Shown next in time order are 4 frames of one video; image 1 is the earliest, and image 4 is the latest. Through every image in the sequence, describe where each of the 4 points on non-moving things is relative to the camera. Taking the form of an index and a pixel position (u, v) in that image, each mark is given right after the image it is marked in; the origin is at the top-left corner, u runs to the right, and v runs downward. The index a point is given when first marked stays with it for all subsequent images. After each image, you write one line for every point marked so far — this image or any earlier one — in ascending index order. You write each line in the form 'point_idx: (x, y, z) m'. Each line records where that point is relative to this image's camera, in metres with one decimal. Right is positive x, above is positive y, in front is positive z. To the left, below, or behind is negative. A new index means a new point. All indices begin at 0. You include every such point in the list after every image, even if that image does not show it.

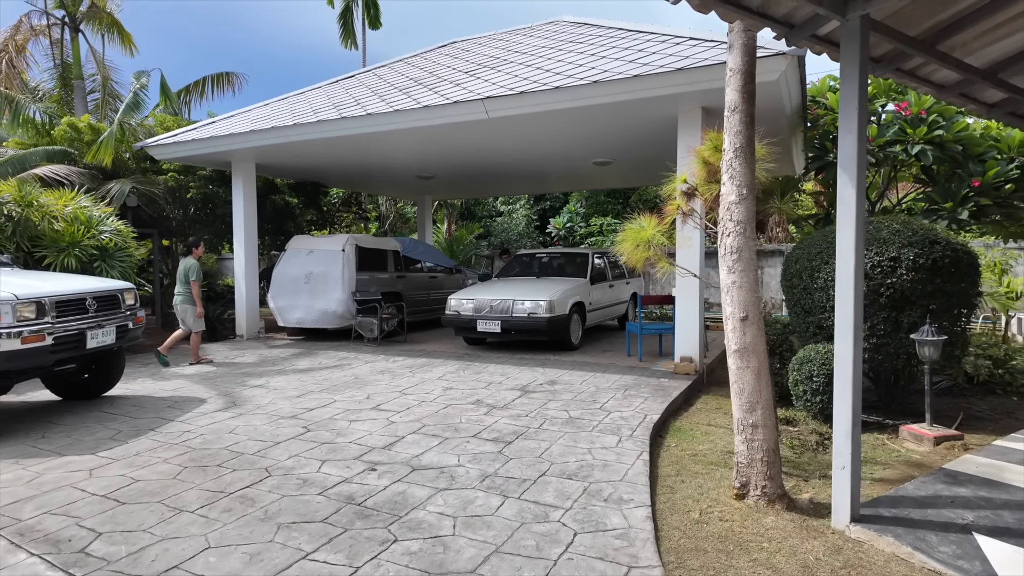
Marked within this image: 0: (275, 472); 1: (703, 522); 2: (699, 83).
0: (-1.5, -1.1, +3.7) m
1: (+1.0, -1.2, +3.1) m
2: (+1.7, +1.8, +5.4) m
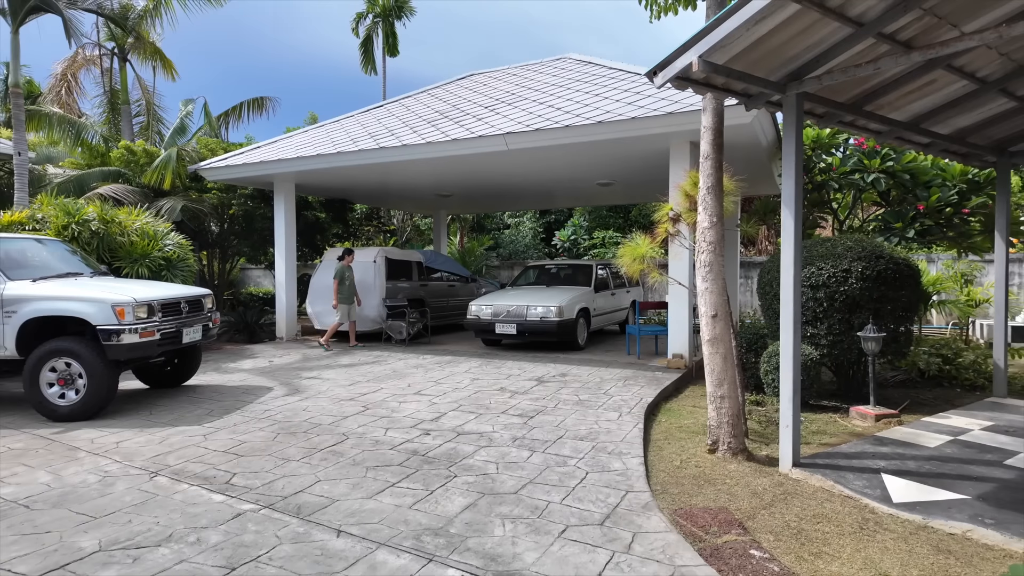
0: (-1.3, -1.2, +4.8) m
1: (+1.2, -1.2, +4.2) m
2: (+1.9, +1.8, +6.5) m
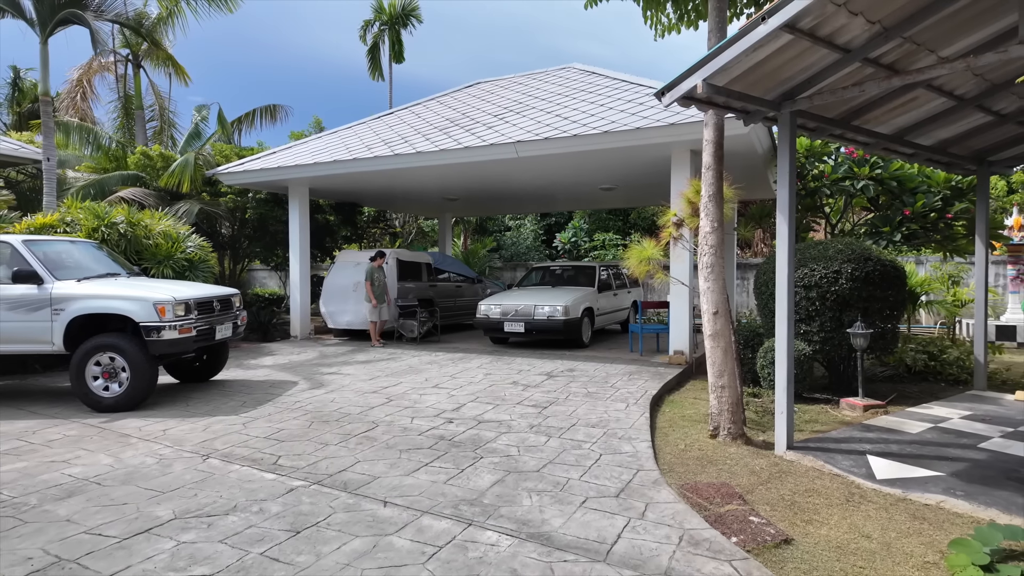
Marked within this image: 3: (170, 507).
0: (-1.1, -1.2, +5.2) m
1: (+1.3, -1.2, +4.6) m
2: (+2.0, +1.8, +6.9) m
3: (-2.0, -1.3, +3.5) m
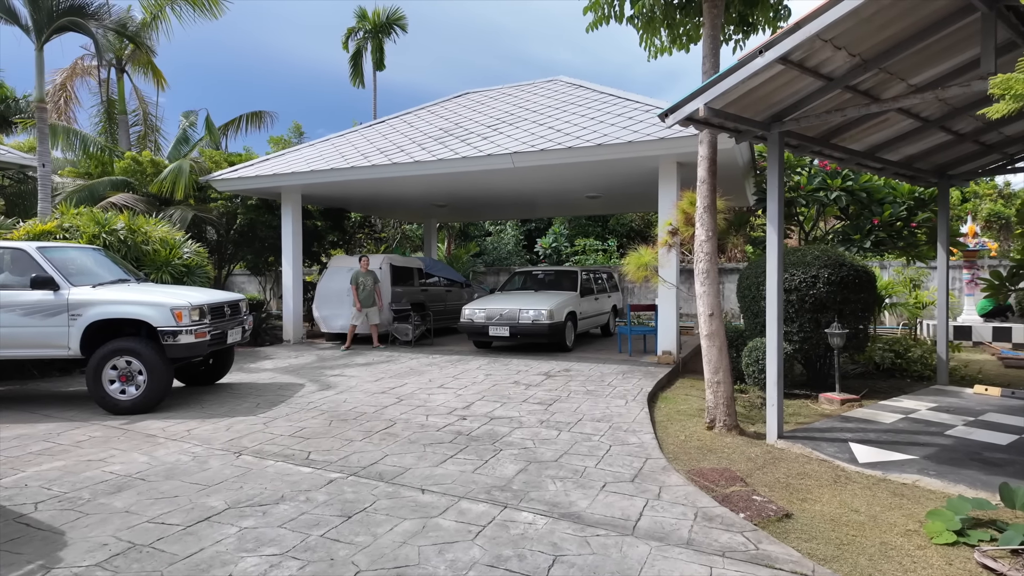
0: (-1.0, -1.2, +5.5) m
1: (+1.4, -1.3, +5.0) m
2: (+2.0, +1.7, +7.4) m
3: (-1.8, -1.3, +3.7) m
